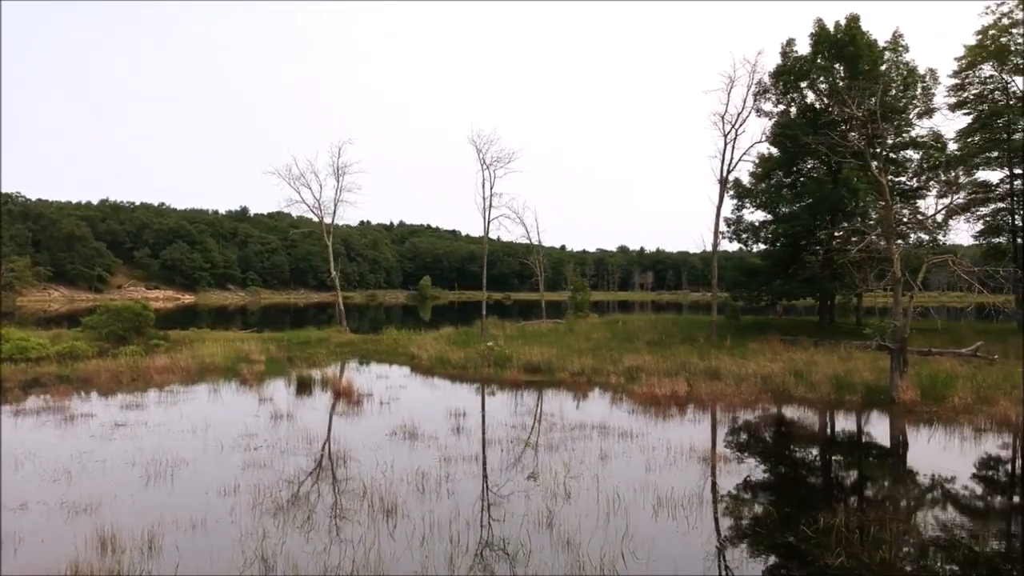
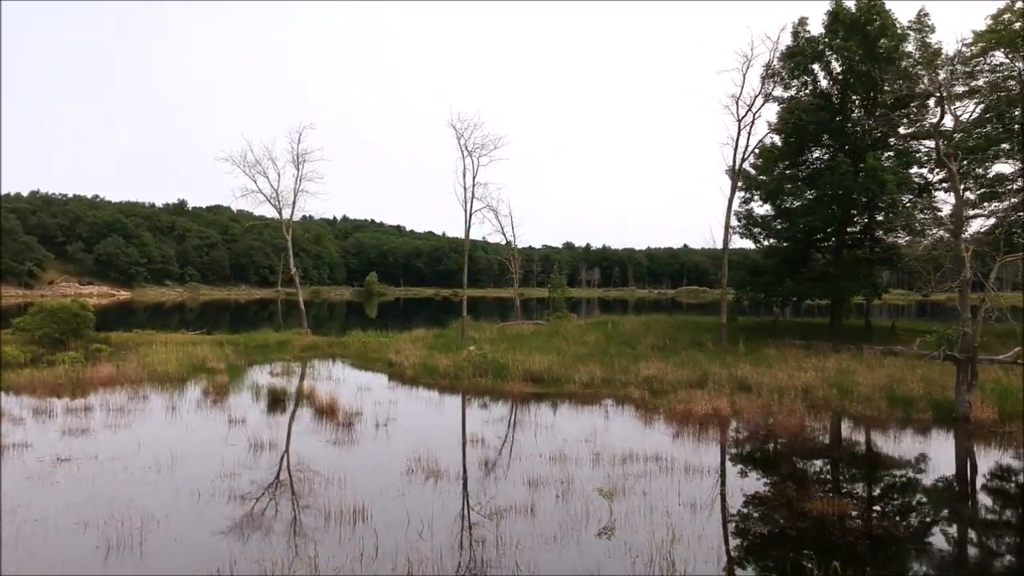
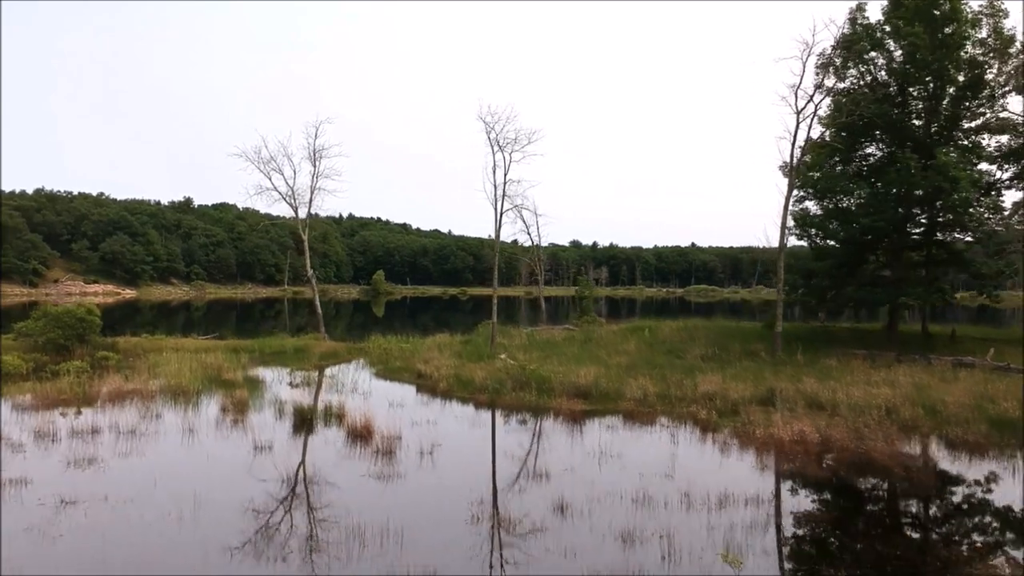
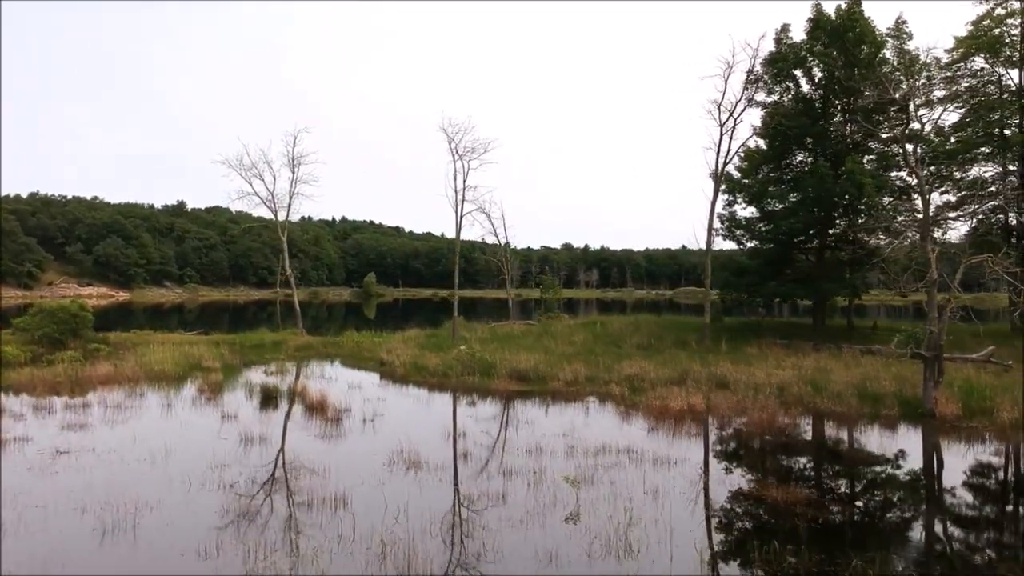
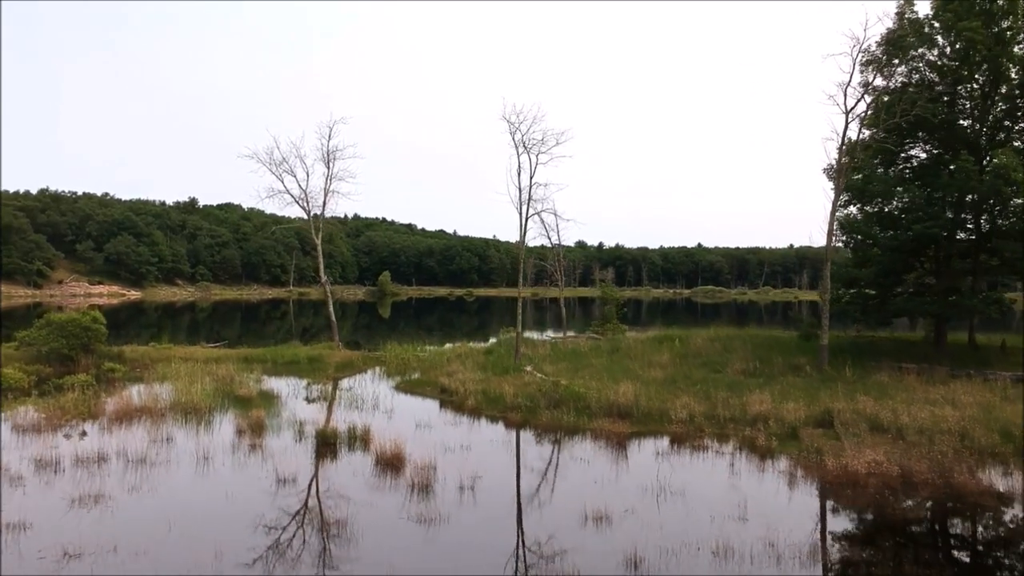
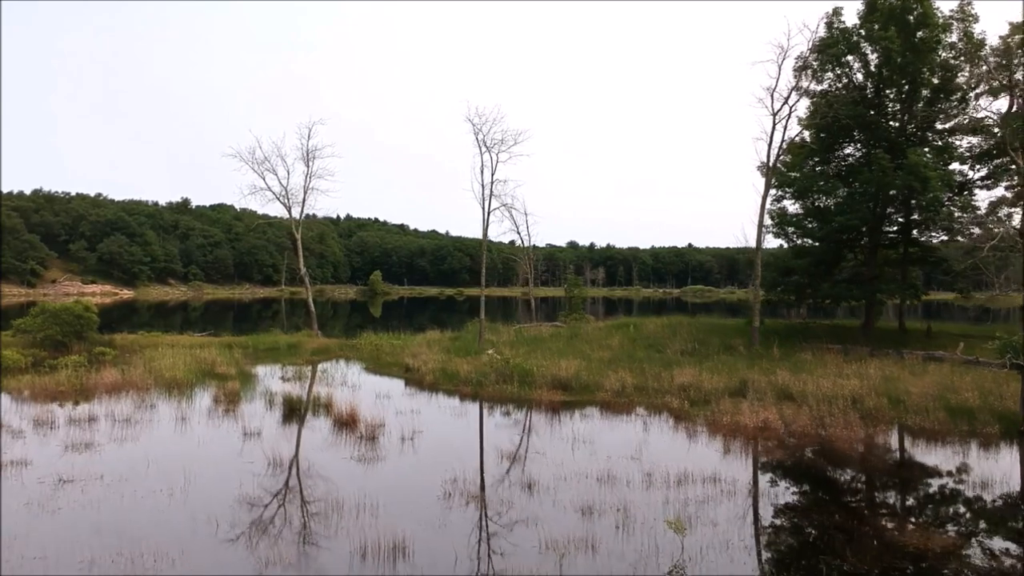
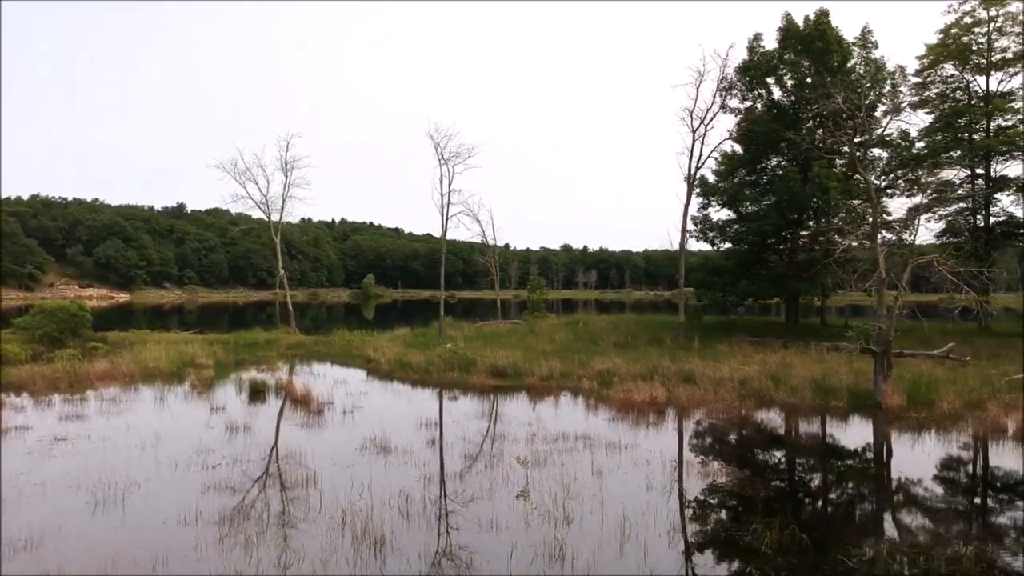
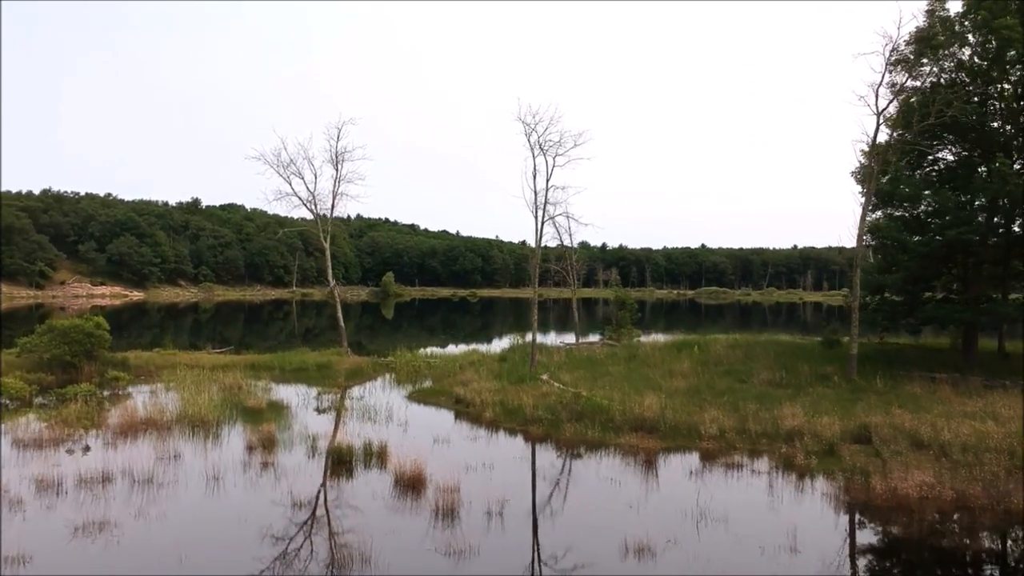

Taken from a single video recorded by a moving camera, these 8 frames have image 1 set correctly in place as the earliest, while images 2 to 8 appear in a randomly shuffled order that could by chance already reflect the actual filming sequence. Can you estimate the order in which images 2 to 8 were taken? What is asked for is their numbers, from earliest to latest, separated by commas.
7, 4, 2, 6, 3, 5, 8
